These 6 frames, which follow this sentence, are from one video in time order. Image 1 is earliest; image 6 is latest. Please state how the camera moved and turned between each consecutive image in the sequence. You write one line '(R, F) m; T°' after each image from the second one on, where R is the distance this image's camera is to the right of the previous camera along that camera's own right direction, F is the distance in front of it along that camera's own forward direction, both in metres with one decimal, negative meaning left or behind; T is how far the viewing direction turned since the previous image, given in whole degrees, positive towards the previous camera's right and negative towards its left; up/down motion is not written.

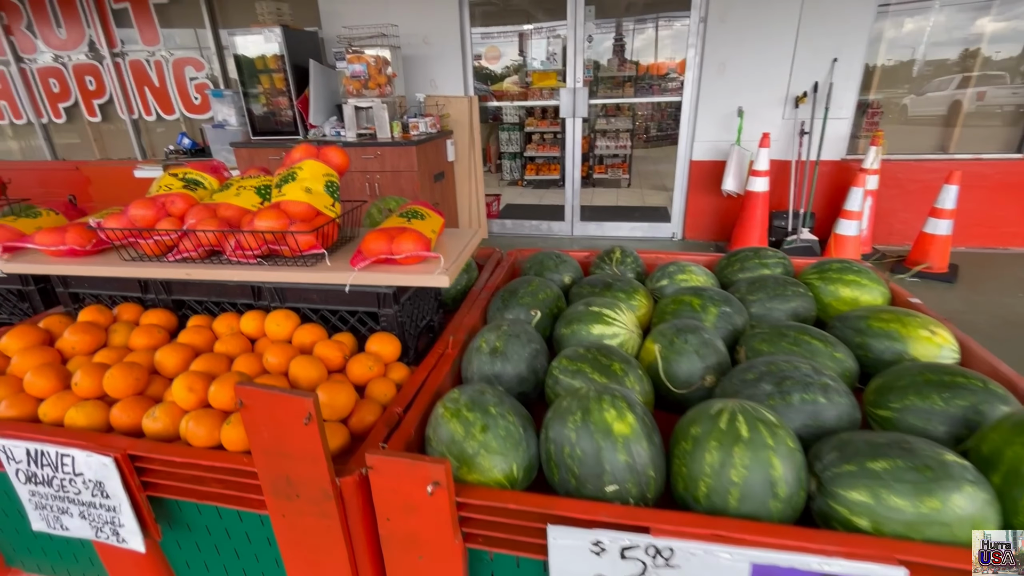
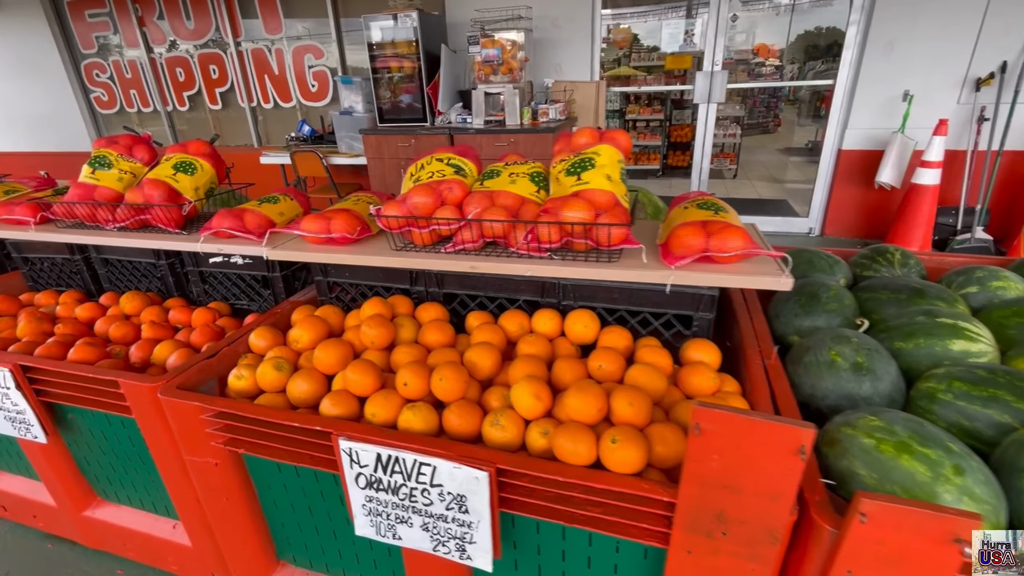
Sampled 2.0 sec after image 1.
(-0.6, +0.1) m; -5°
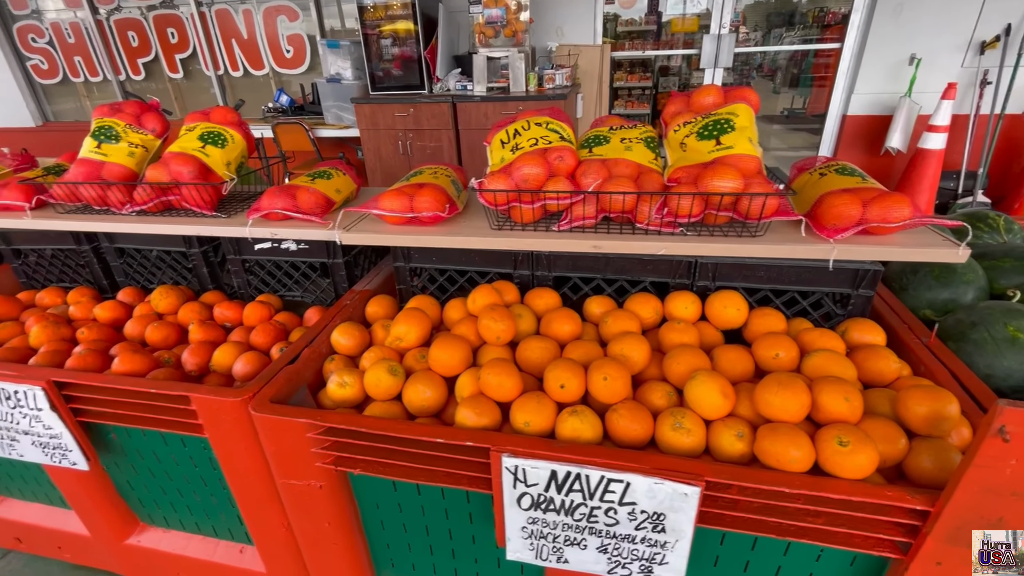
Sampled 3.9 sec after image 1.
(-0.4, +0.2) m; +4°
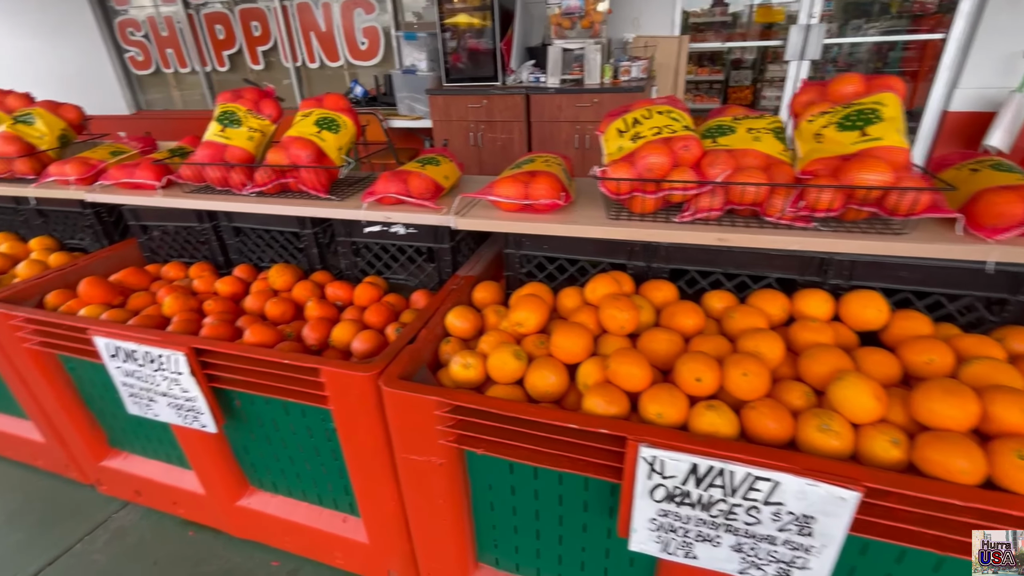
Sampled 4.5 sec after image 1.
(-0.2, 0.0) m; -5°
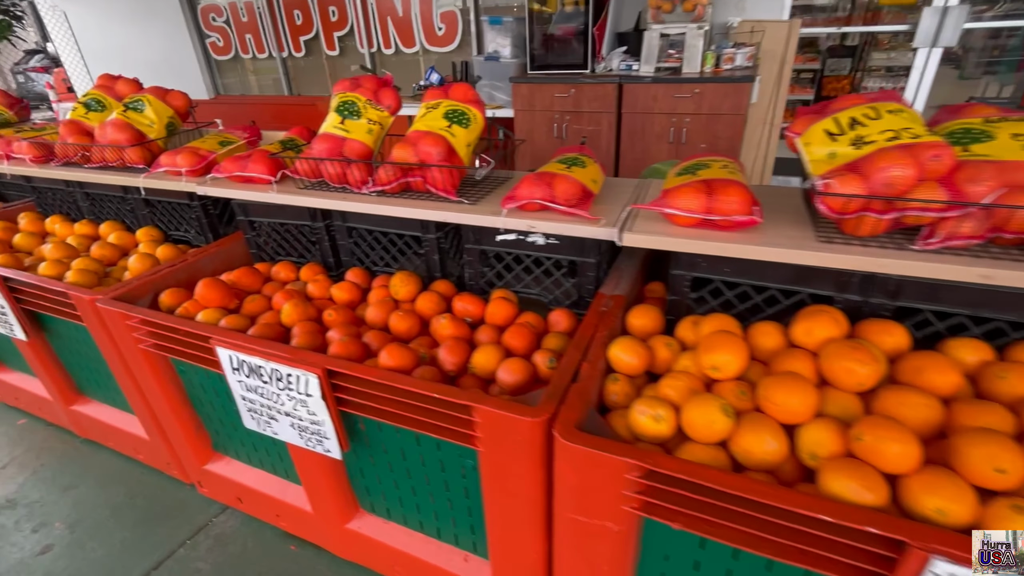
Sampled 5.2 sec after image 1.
(-0.3, +0.2) m; -5°
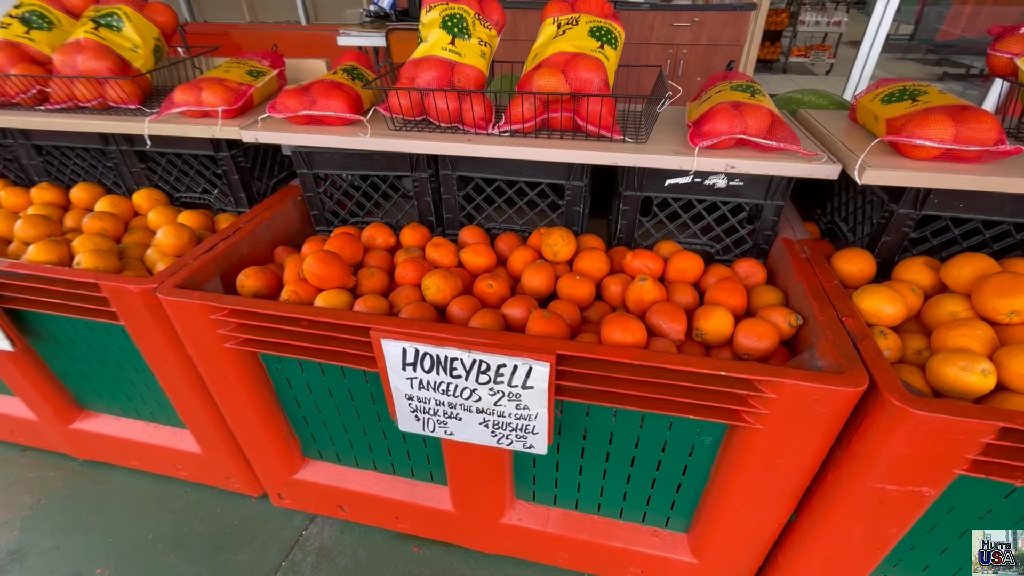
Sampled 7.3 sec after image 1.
(-0.6, +0.2) m; +10°
